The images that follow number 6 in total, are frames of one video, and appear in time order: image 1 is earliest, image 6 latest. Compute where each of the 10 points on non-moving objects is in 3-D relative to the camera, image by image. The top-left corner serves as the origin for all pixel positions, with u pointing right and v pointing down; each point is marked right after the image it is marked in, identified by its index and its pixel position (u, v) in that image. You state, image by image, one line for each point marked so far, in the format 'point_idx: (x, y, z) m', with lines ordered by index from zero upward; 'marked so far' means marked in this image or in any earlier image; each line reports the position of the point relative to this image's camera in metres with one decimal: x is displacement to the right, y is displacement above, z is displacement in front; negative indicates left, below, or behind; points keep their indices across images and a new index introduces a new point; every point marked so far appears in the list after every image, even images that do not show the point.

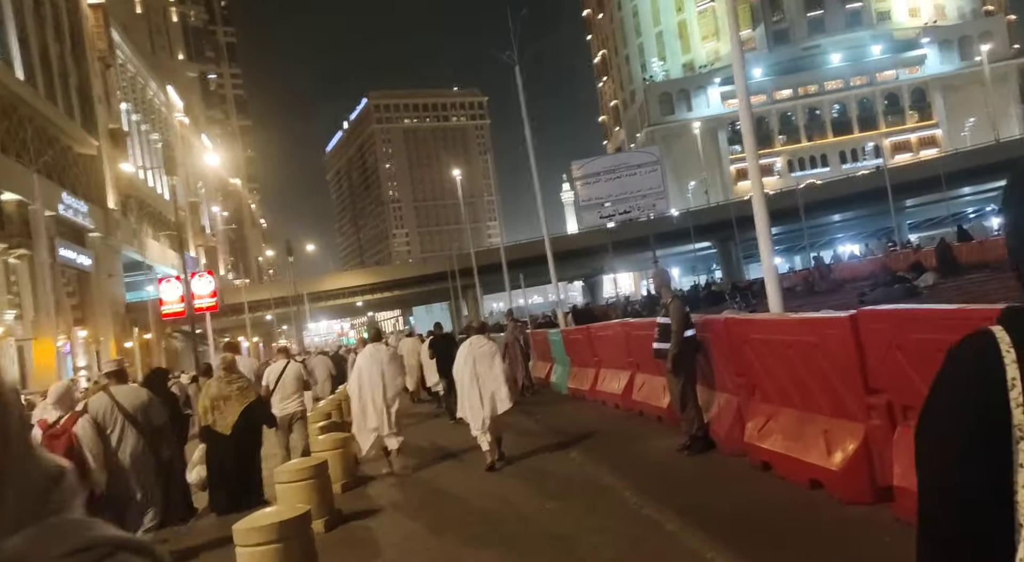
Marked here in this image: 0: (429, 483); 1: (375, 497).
0: (-1.0, -2.5, +10.7) m
1: (-1.6, -2.5, +10.1) m
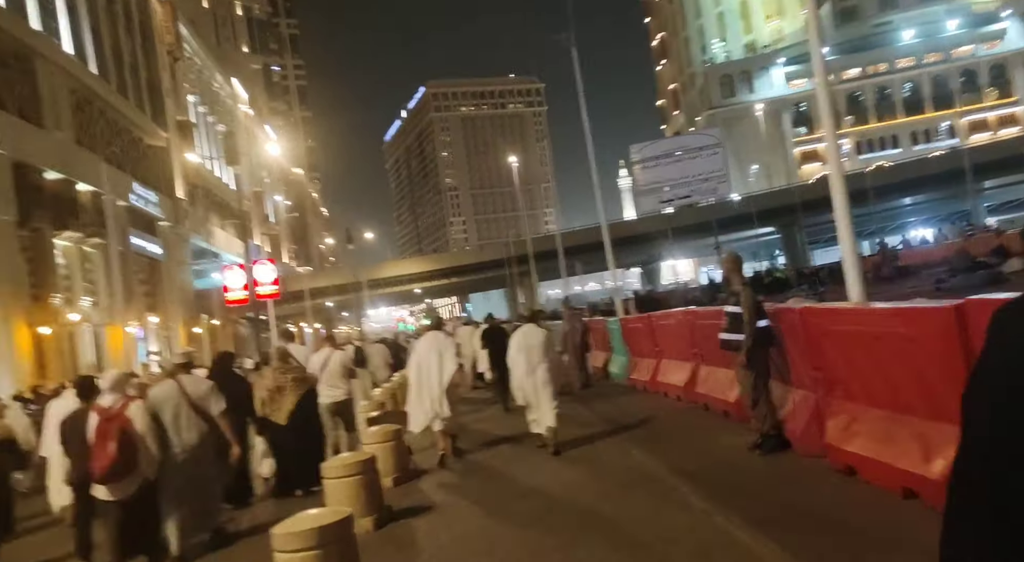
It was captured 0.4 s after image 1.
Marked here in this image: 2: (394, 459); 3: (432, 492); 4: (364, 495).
0: (-0.3, -2.3, +10.4) m
1: (-1.0, -2.4, +9.8) m
2: (-1.4, -2.1, +10.4) m
3: (-0.9, -2.4, +9.8) m
4: (-1.4, -2.0, +8.3) m
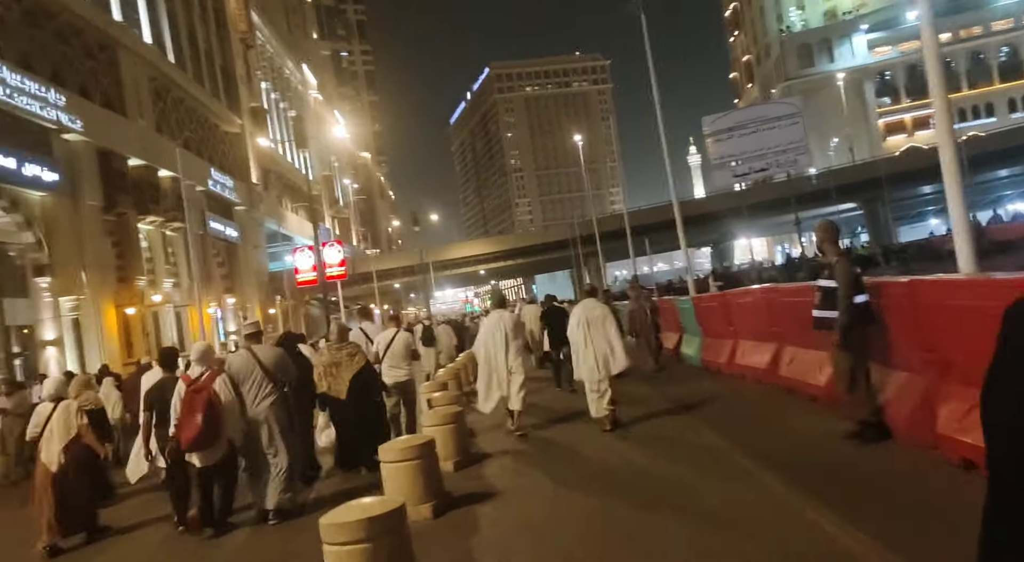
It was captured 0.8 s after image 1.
0: (+0.4, -2.0, +10.0) m
1: (-0.2, -2.1, +9.4) m
2: (-0.7, -1.9, +10.1) m
3: (-0.2, -2.1, +9.4) m
4: (-0.8, -1.8, +7.9) m
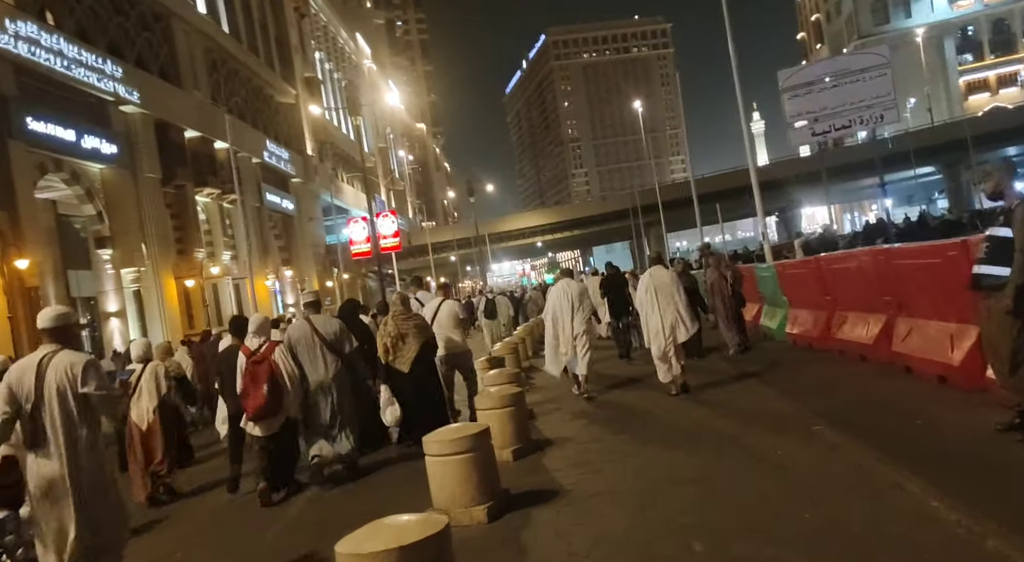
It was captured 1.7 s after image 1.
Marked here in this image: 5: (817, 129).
0: (+1.1, -1.7, +9.0) m
1: (+0.4, -1.8, +8.4) m
2: (0.0, -1.5, +9.1) m
3: (+0.4, -1.8, +8.4) m
4: (-0.3, -1.5, +7.0) m
5: (+6.6, +3.3, +19.1) m
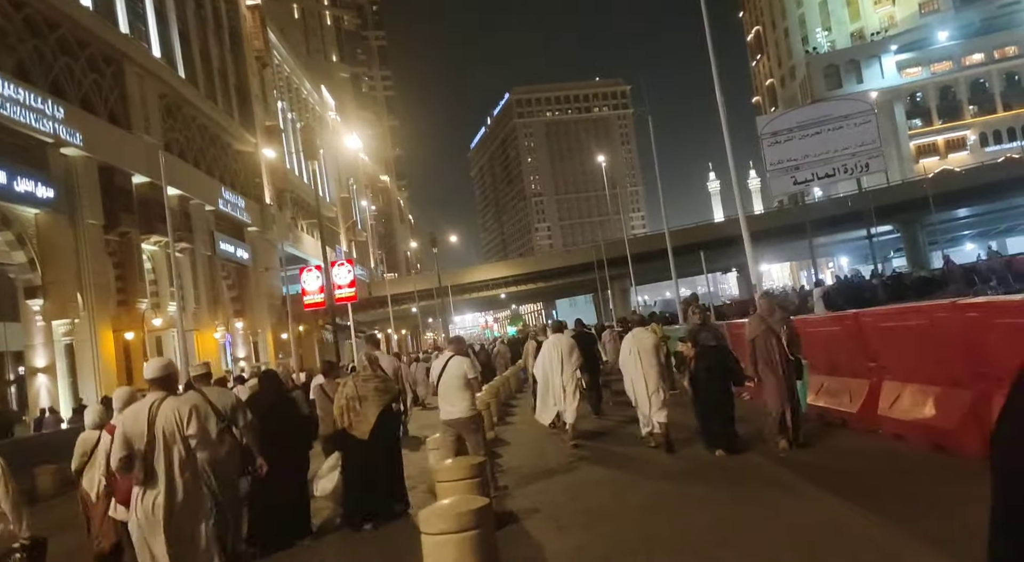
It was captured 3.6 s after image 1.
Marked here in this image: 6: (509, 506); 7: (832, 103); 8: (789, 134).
0: (+0.8, -2.2, +7.4) m
1: (+0.1, -2.3, +6.8) m
2: (-0.3, -2.0, +7.5) m
3: (+0.1, -2.2, +6.8) m
4: (-0.5, -1.9, +5.4) m
5: (+5.9, +2.1, +18.1) m
6: (0.0, -2.6, +10.0) m
7: (+6.5, +3.6, +18.0) m
8: (+5.7, +3.0, +18.2) m
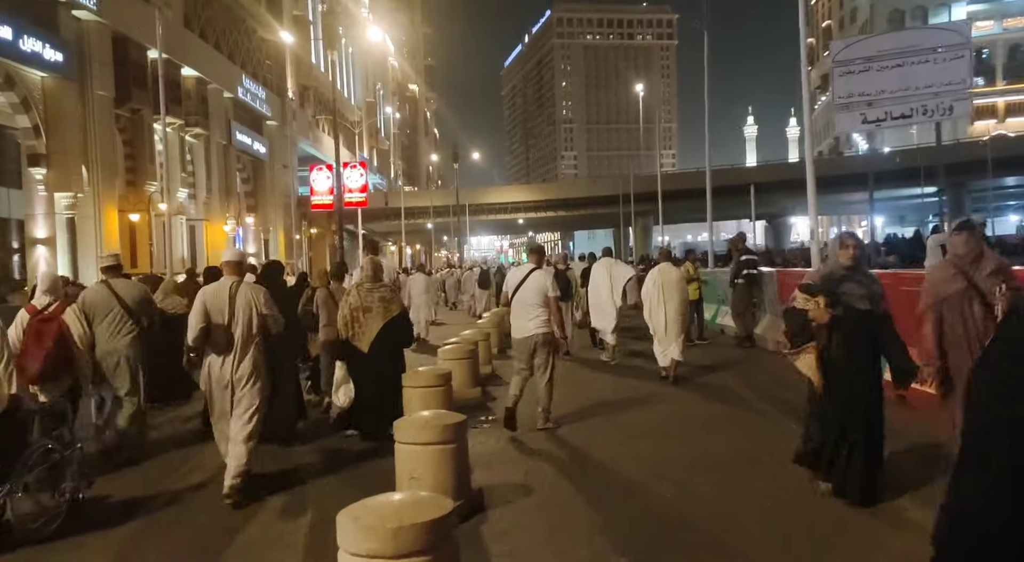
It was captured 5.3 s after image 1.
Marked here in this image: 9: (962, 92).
0: (+0.8, -1.6, +6.1) m
1: (+0.1, -1.6, +5.6) m
2: (-0.3, -1.3, +6.3) m
3: (+0.1, -1.6, +5.5) m
4: (-0.5, -1.3, +4.1) m
5: (+6.5, +3.0, +16.3) m
6: (0.0, -1.7, +8.8) m
7: (+7.4, +4.5, +16.1) m
8: (+6.5, +4.0, +16.3) m
9: (+7.9, +3.3, +15.9) m
